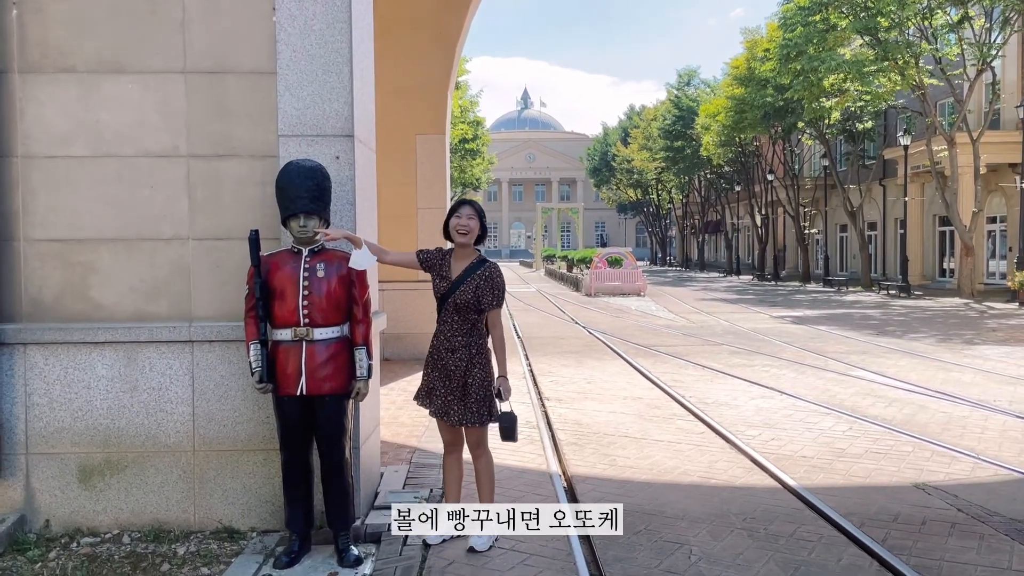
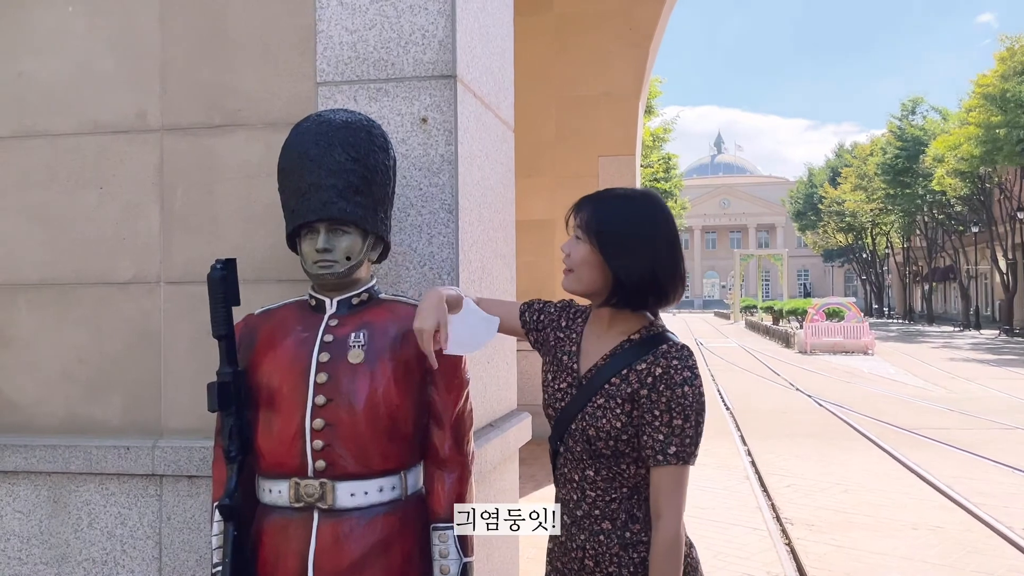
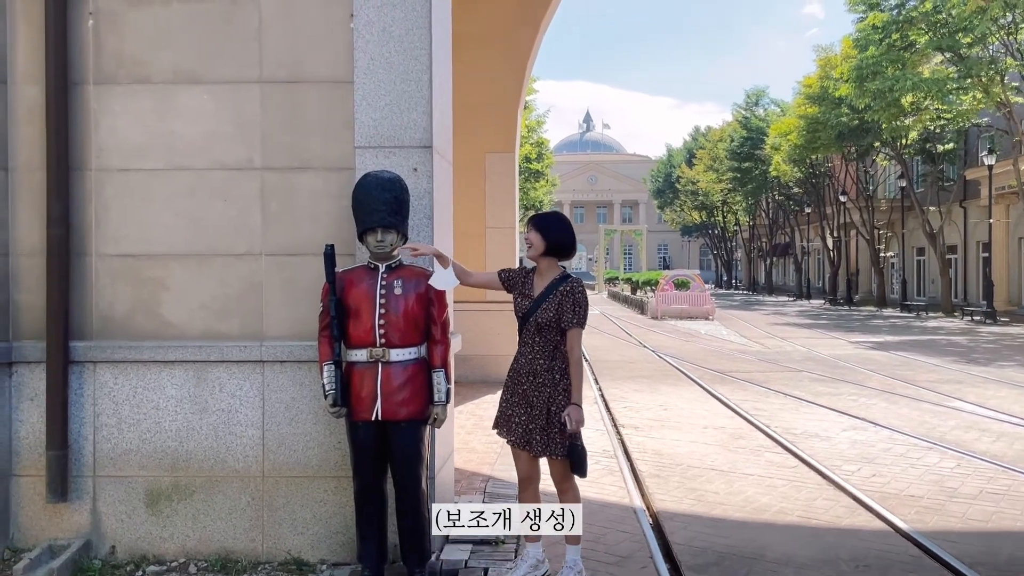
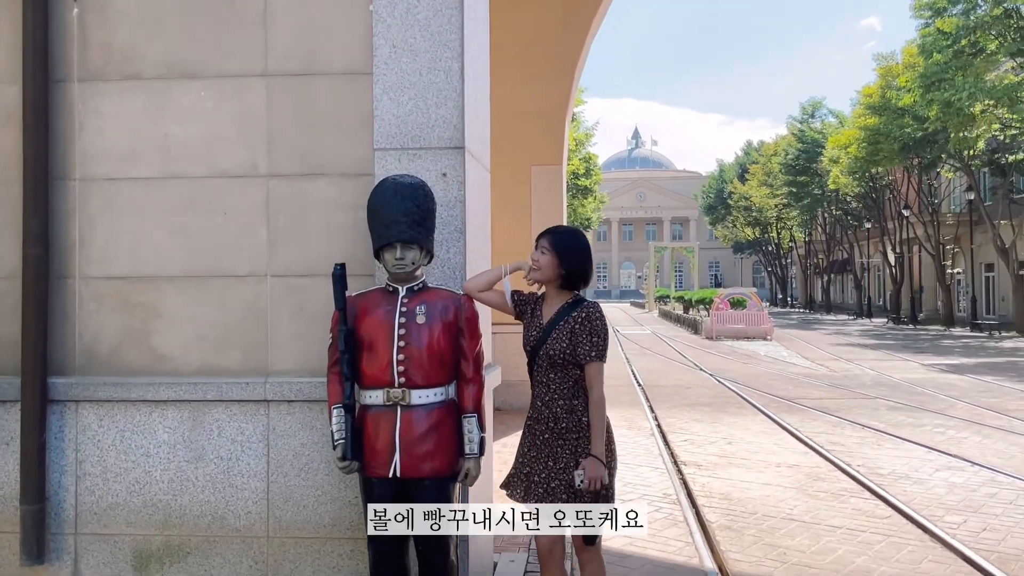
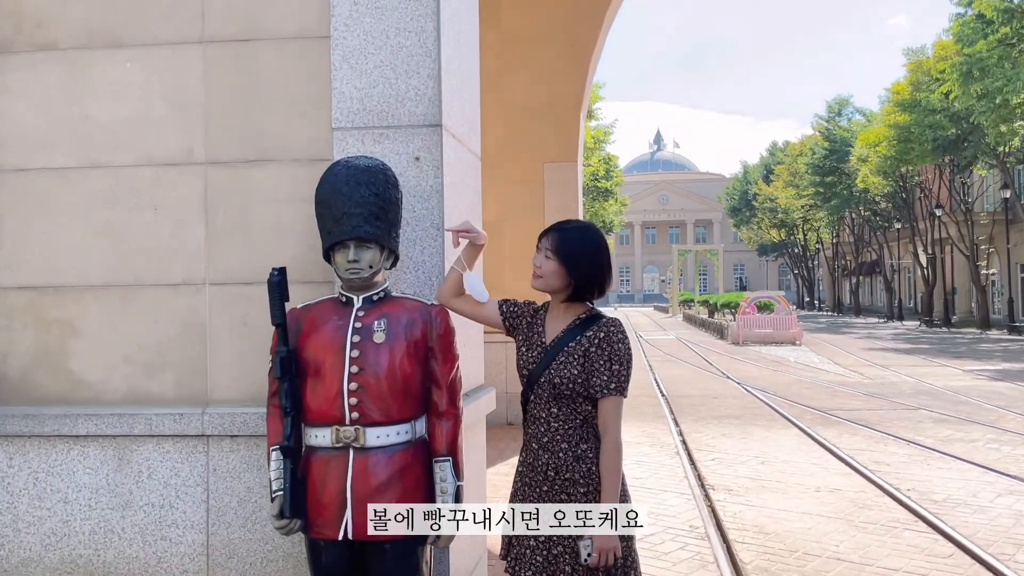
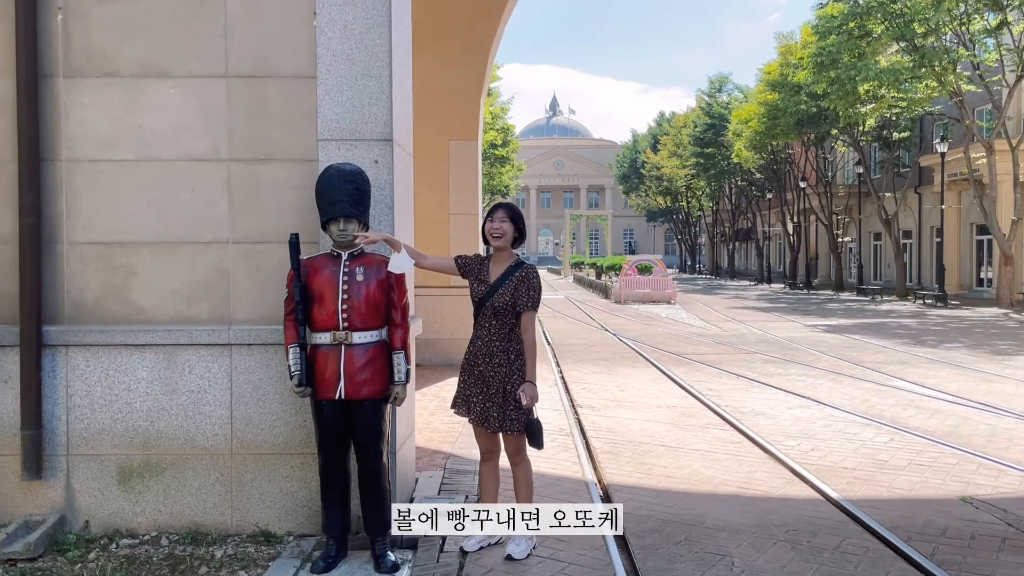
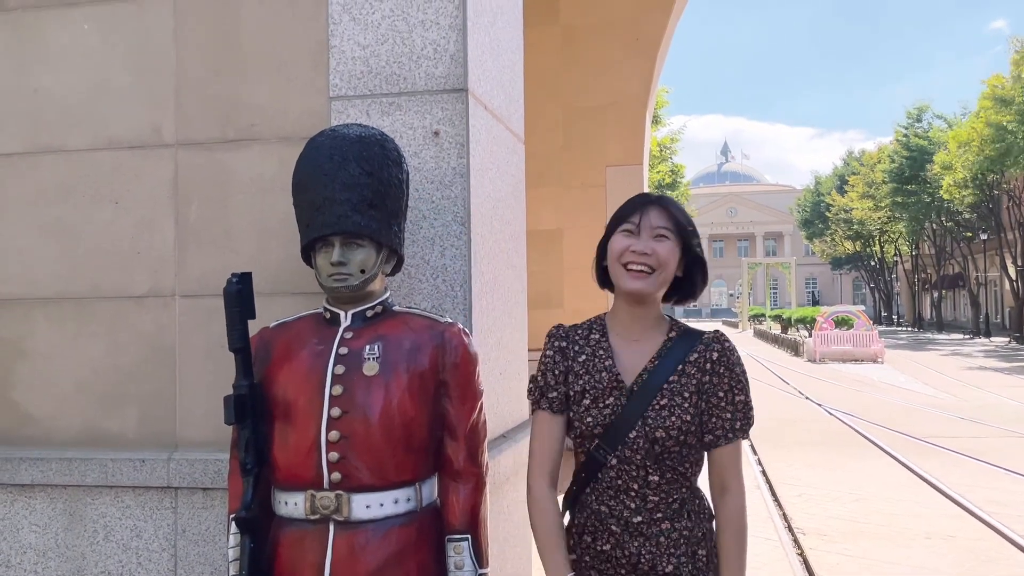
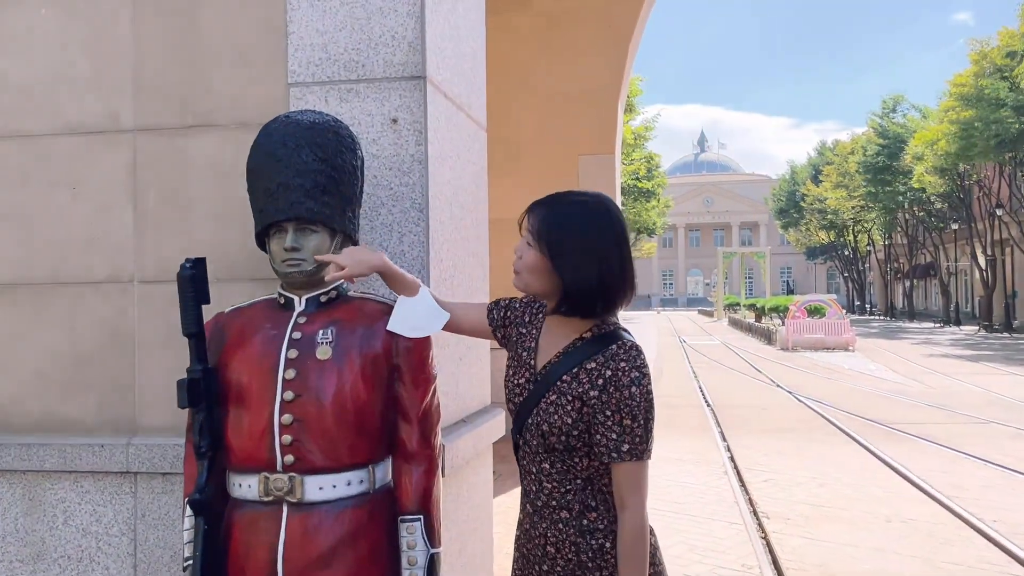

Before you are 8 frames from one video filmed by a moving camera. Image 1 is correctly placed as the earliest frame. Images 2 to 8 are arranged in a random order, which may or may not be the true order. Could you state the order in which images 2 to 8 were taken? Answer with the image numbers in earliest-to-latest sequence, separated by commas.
6, 3, 4, 5, 8, 2, 7
